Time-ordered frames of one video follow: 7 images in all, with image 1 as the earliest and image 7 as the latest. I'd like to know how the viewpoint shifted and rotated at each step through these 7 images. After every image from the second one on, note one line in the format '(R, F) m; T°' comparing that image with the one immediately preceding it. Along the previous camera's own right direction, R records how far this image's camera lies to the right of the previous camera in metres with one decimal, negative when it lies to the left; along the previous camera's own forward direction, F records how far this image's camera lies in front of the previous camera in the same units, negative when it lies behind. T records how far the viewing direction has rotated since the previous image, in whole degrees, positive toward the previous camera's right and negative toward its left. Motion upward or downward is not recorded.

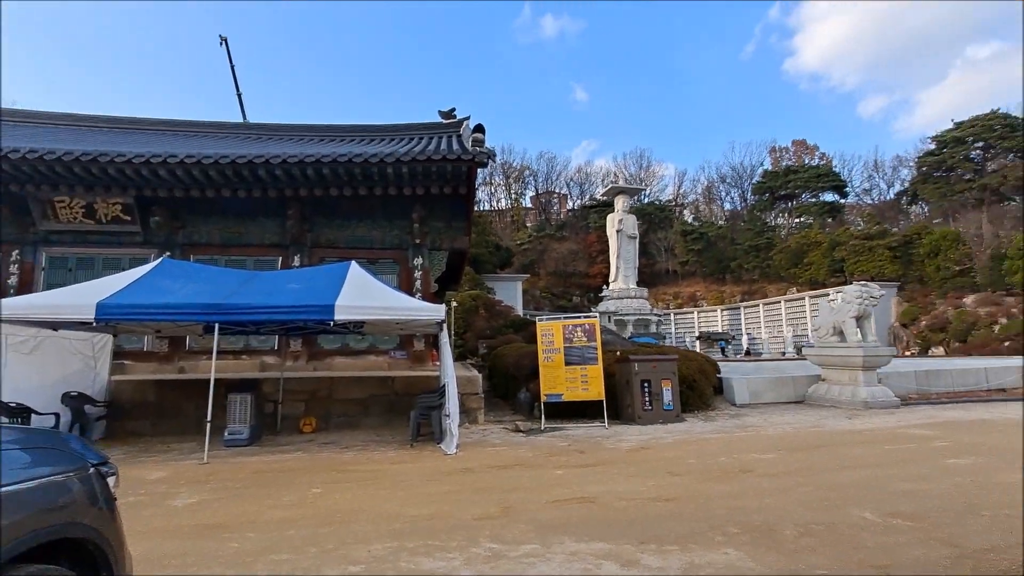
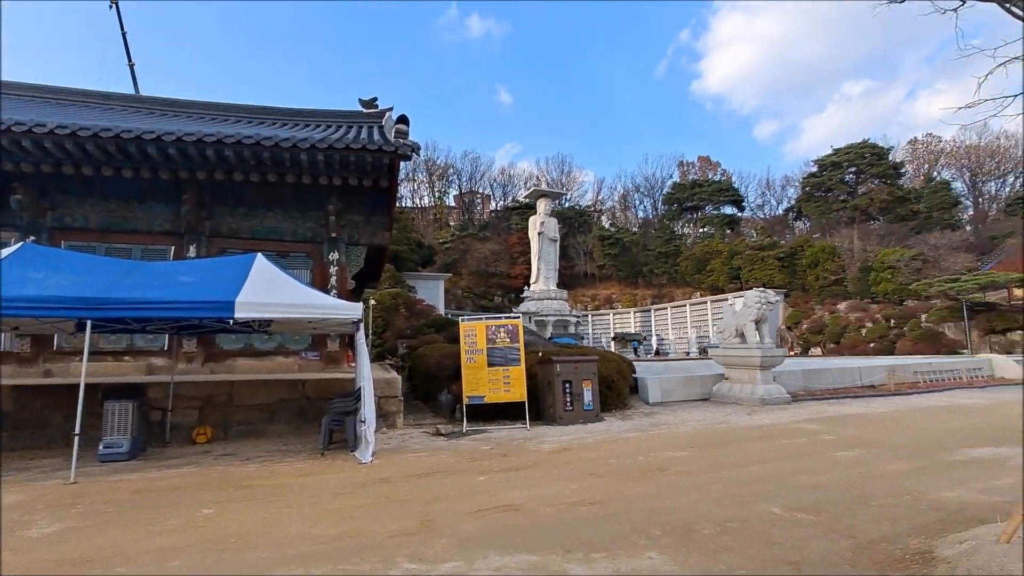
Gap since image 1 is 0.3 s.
(0.0, +0.2) m; +9°
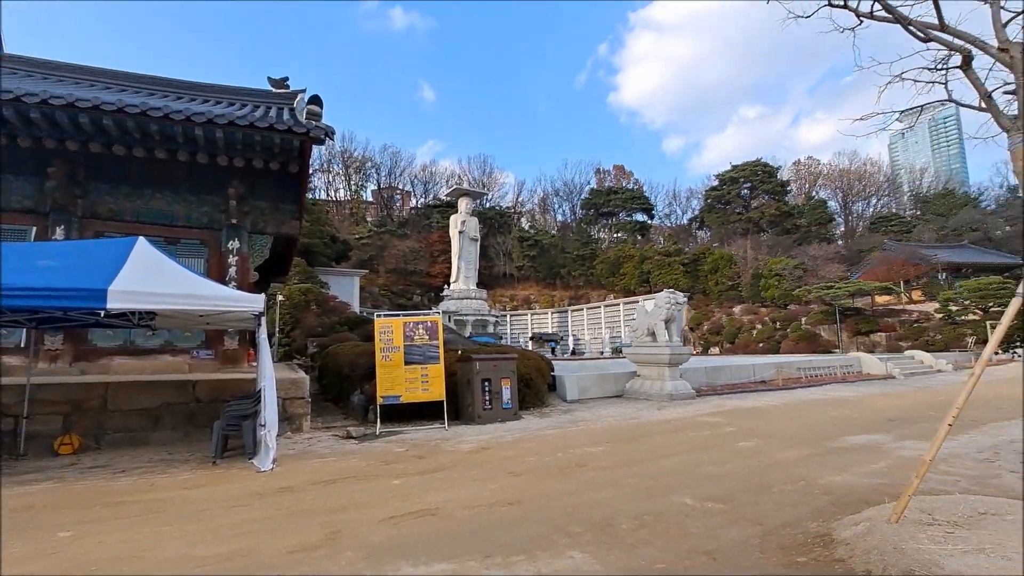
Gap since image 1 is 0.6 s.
(0.0, +0.1) m; +9°
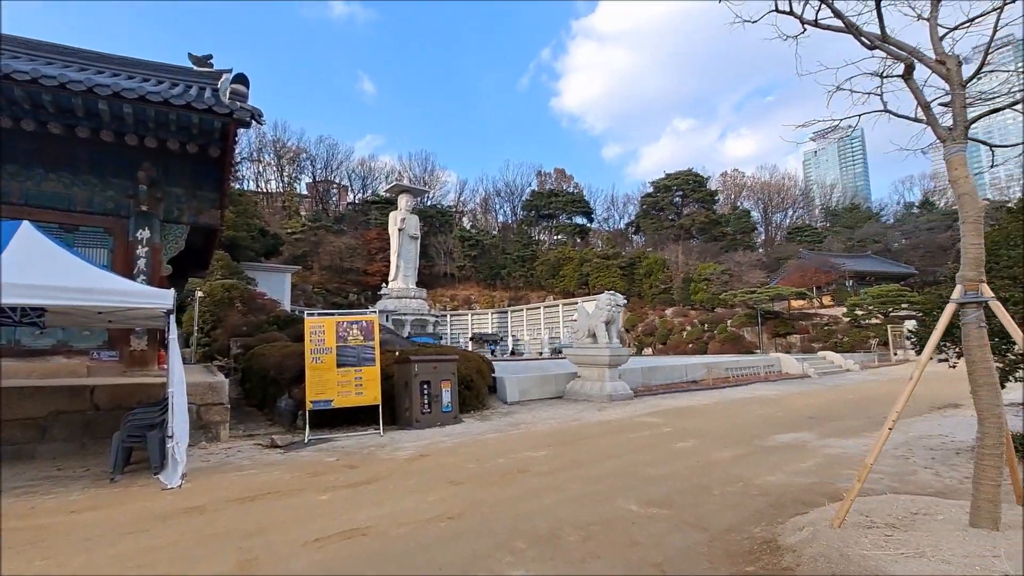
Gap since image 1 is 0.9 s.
(0.0, +0.2) m; +7°
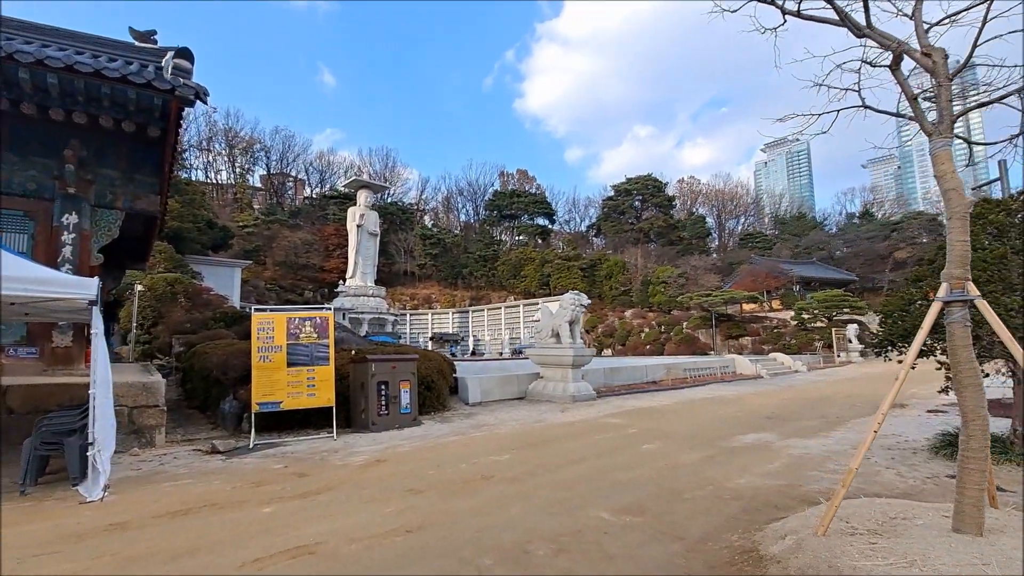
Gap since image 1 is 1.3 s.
(0.0, +0.2) m; +5°
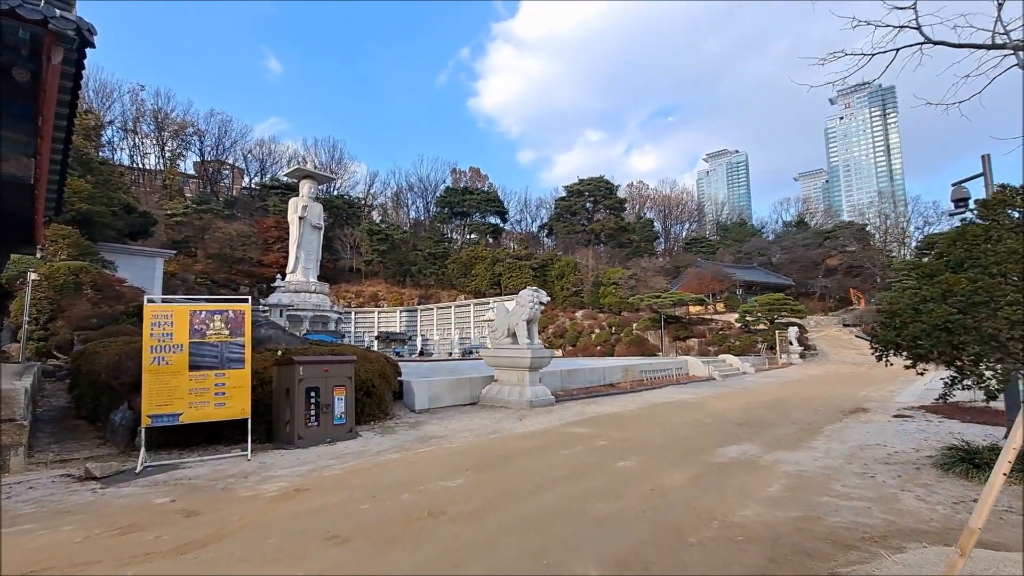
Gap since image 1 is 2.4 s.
(-0.1, +0.8) m; +6°
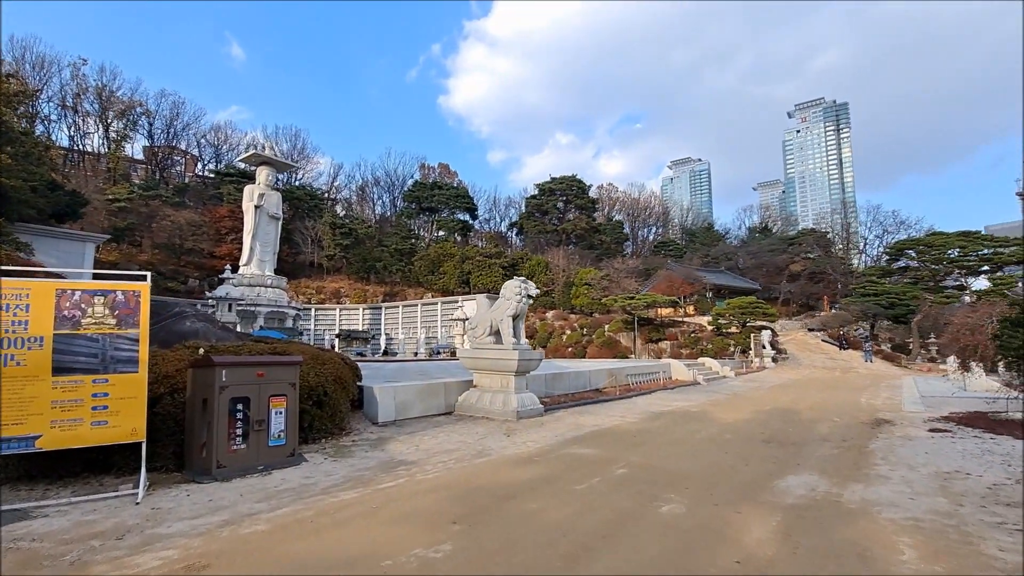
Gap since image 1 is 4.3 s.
(-0.3, +1.2) m; +4°
